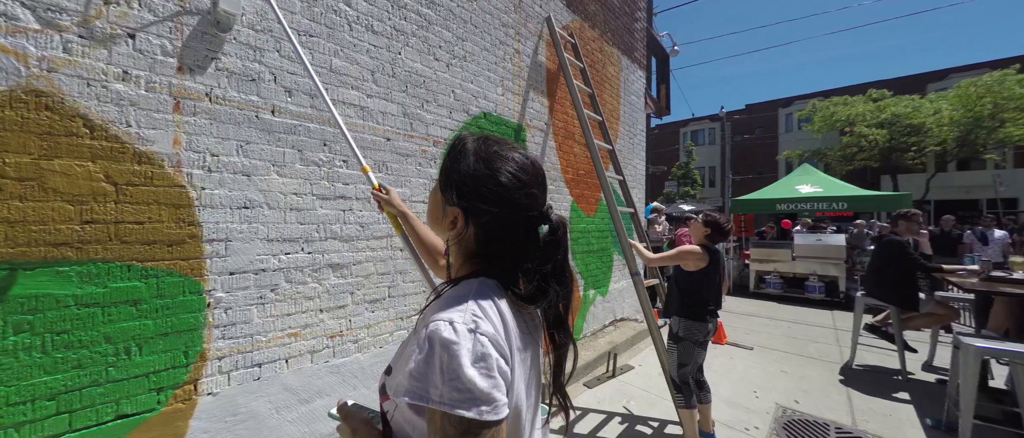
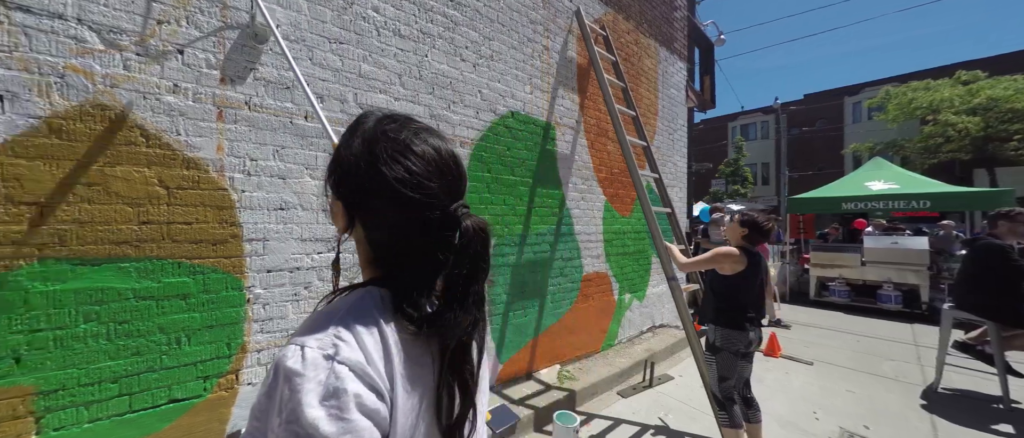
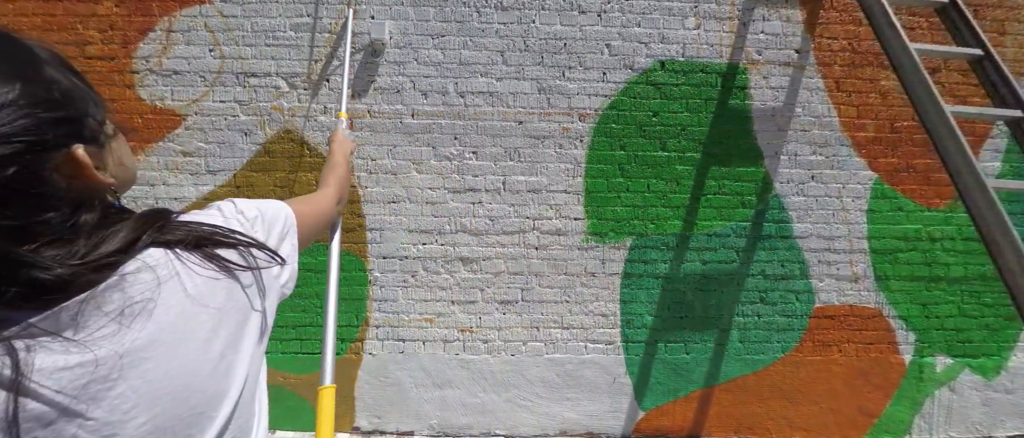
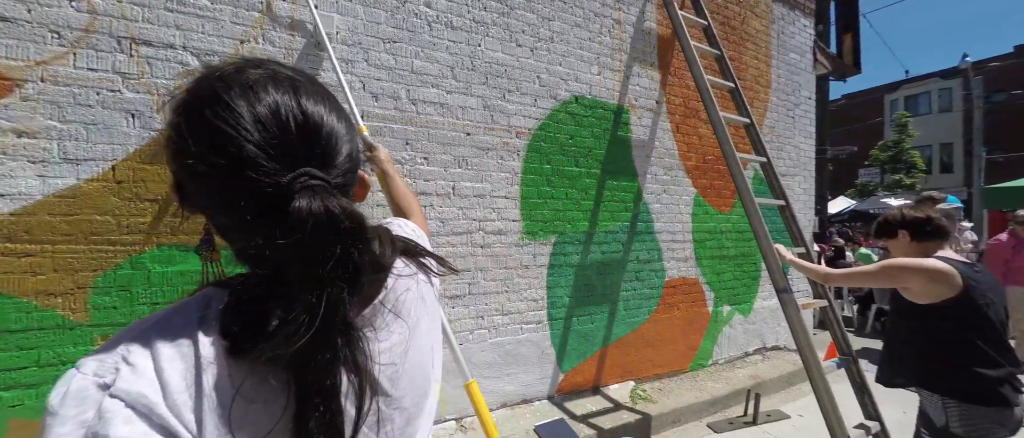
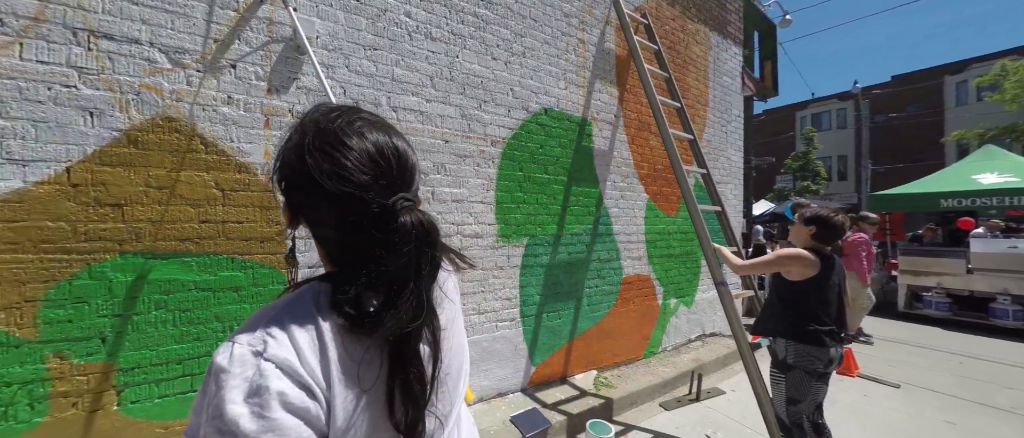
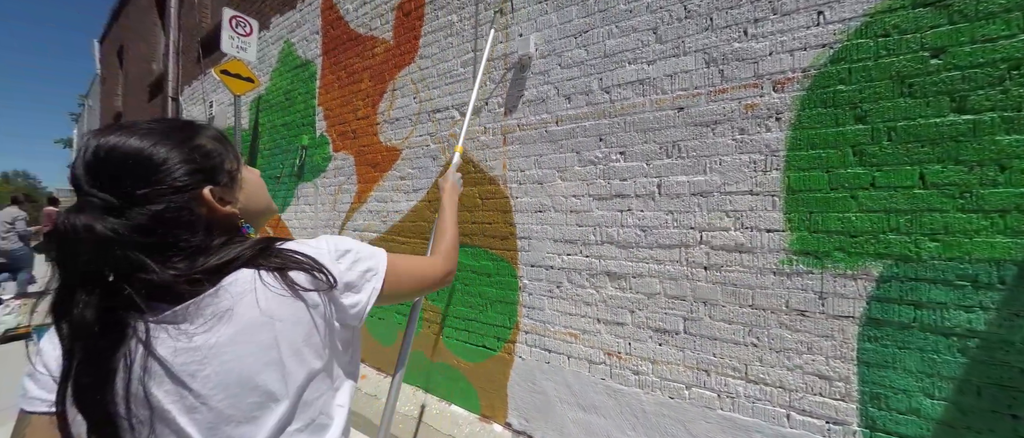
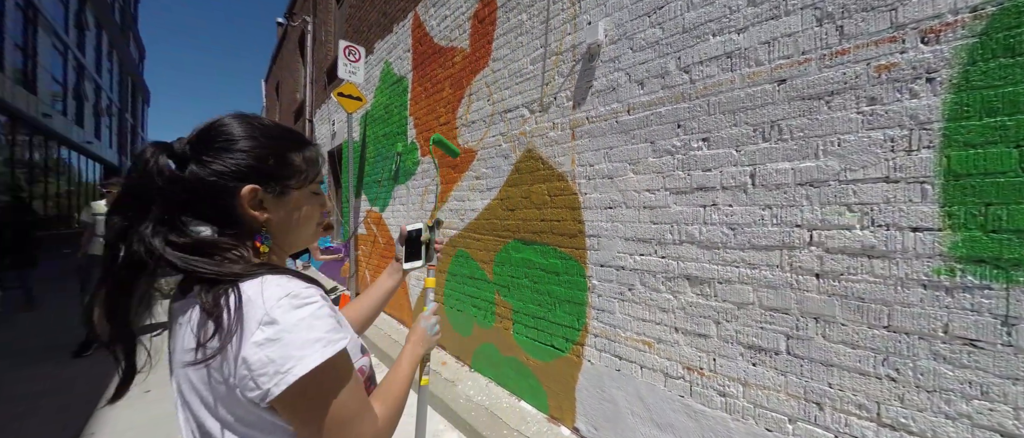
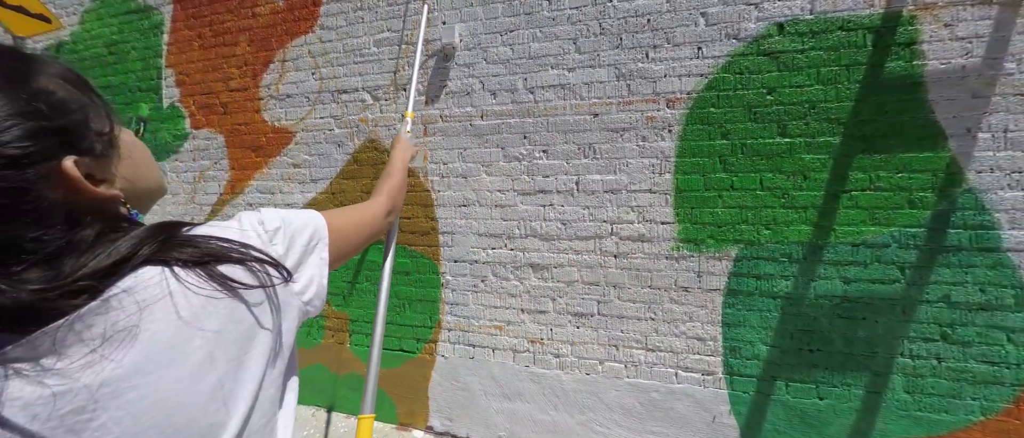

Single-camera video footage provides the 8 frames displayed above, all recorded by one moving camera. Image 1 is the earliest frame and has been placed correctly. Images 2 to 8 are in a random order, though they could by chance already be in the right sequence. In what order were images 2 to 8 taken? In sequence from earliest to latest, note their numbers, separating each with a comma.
2, 5, 4, 3, 8, 6, 7
